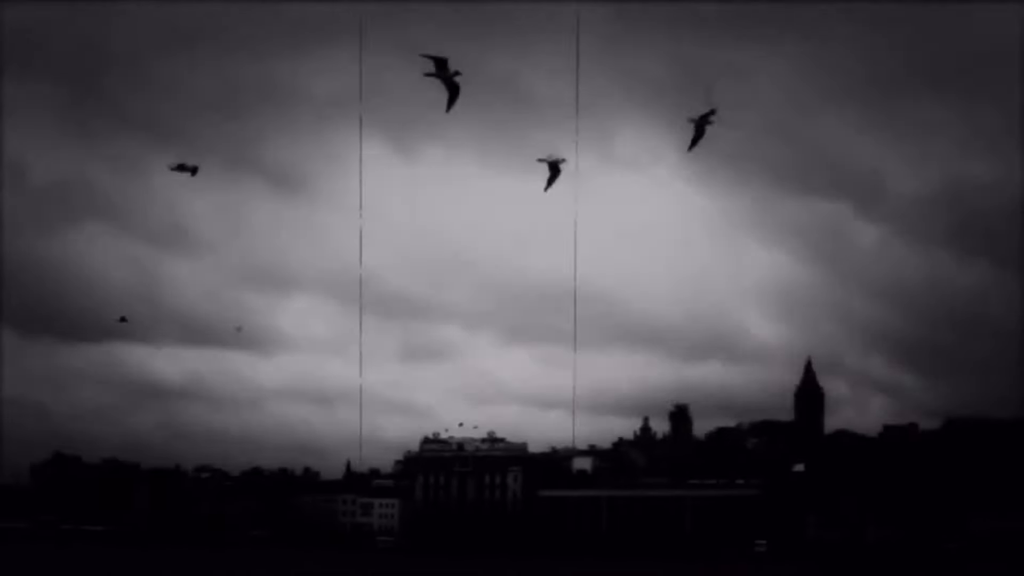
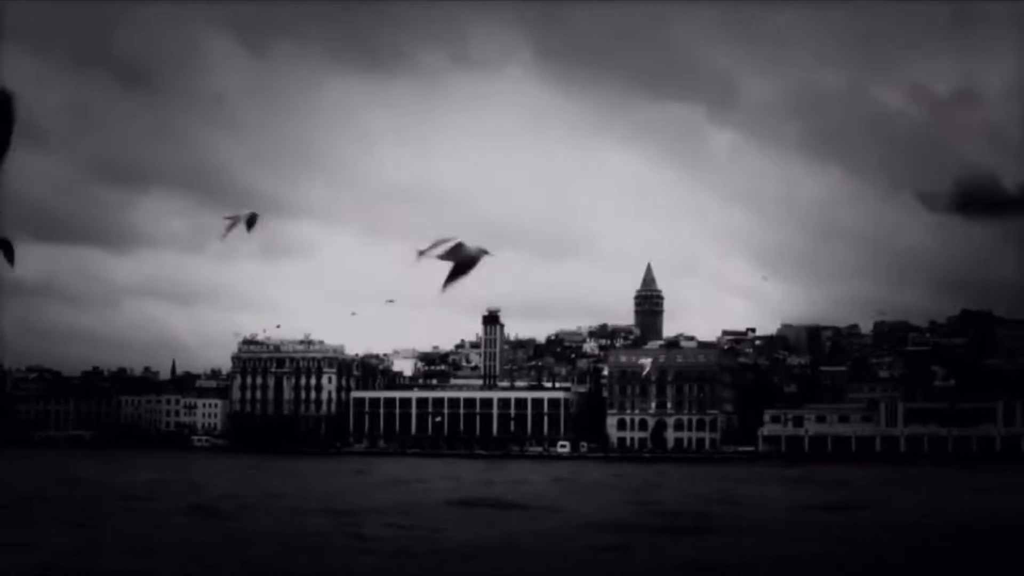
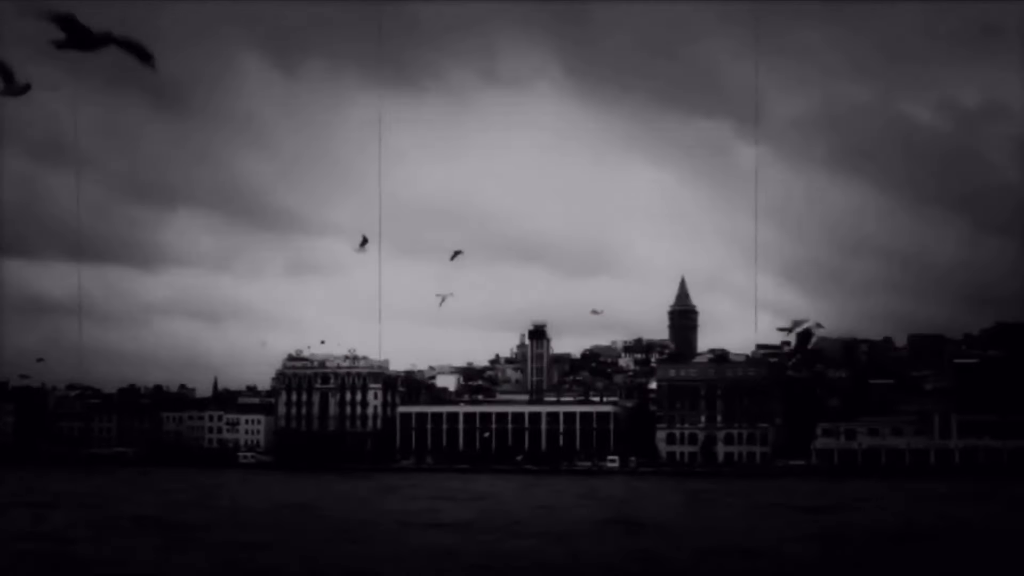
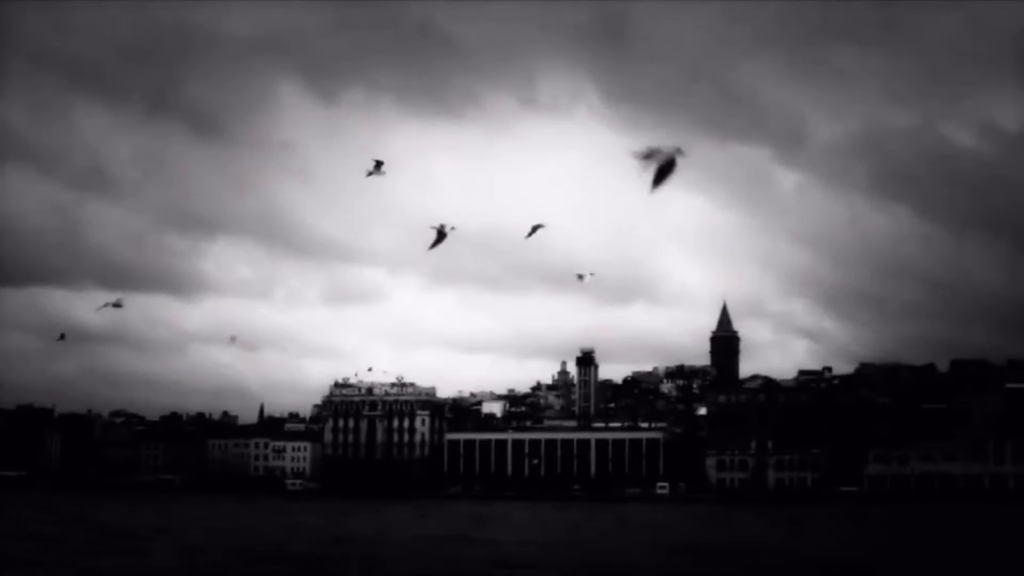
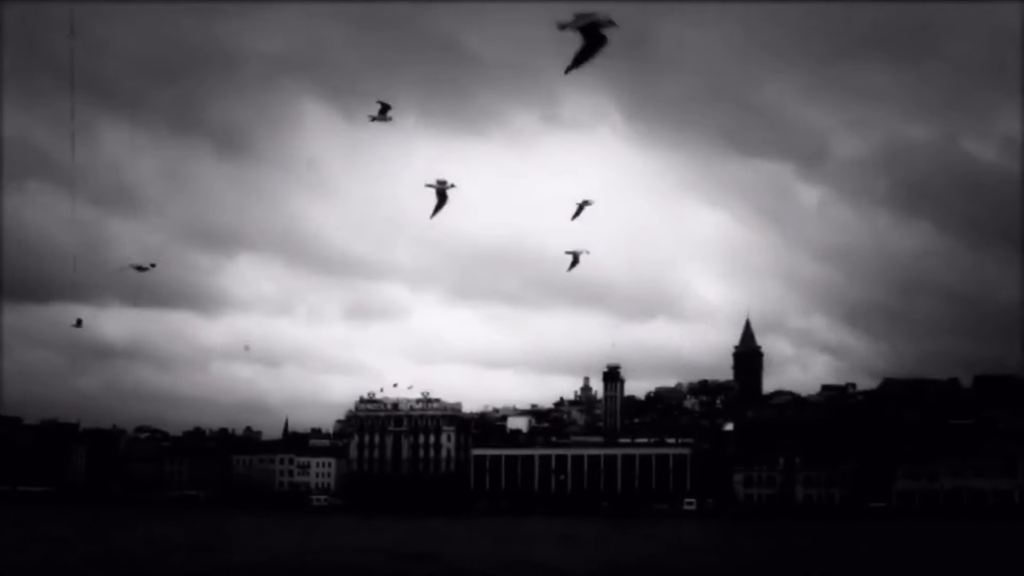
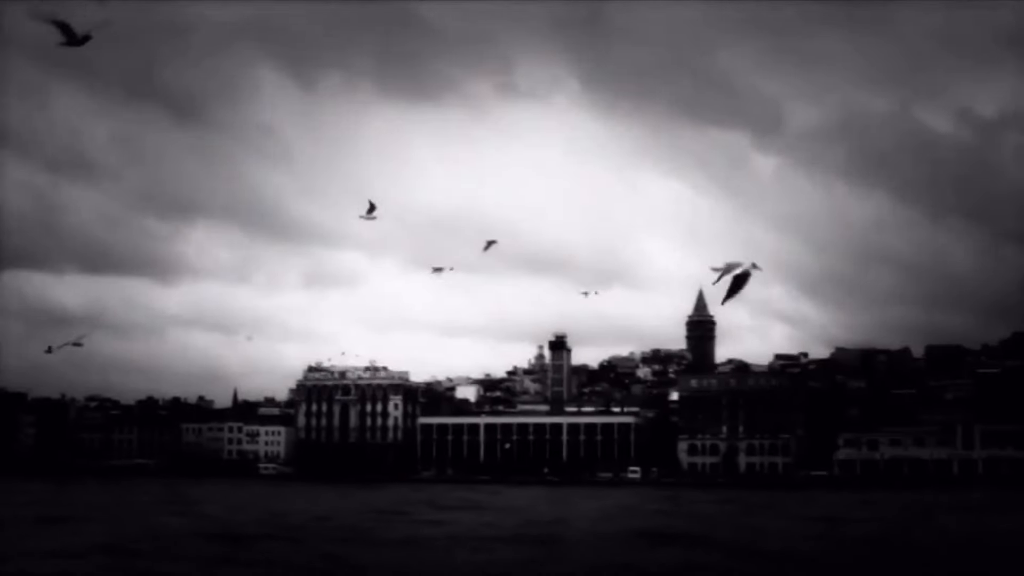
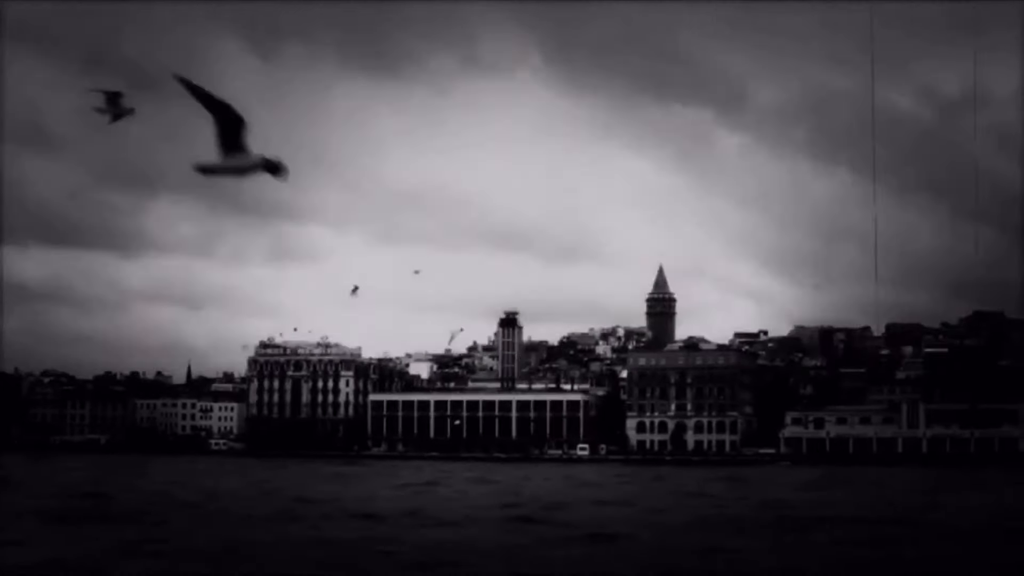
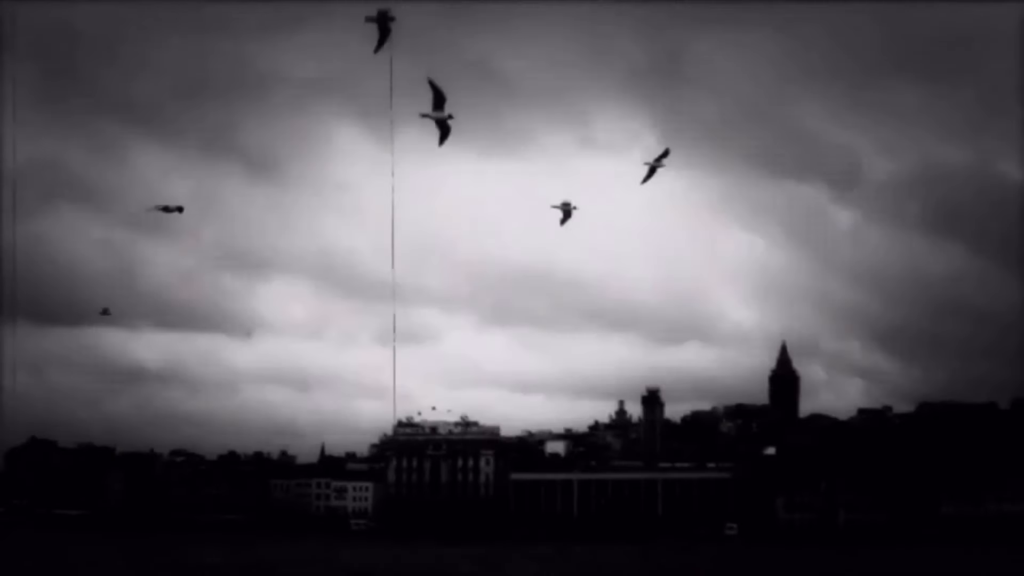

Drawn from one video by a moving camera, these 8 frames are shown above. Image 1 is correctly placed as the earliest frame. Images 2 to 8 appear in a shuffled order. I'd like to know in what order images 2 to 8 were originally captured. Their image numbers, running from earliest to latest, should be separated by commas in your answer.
8, 5, 4, 6, 3, 7, 2
